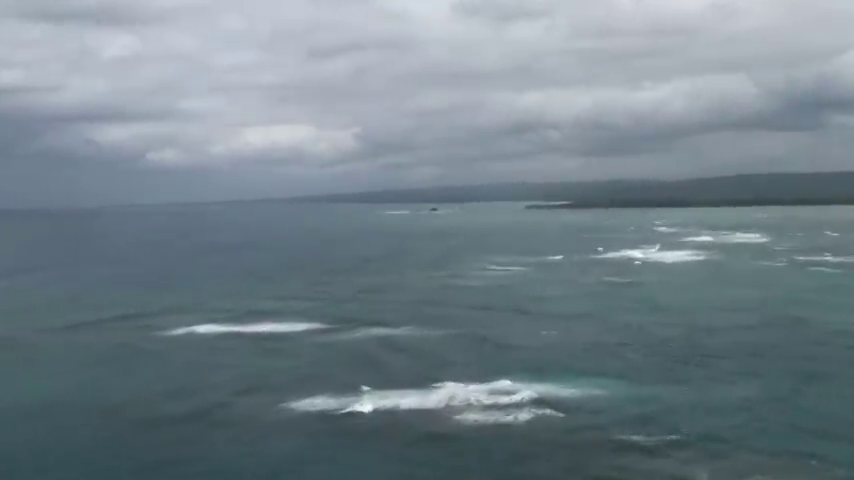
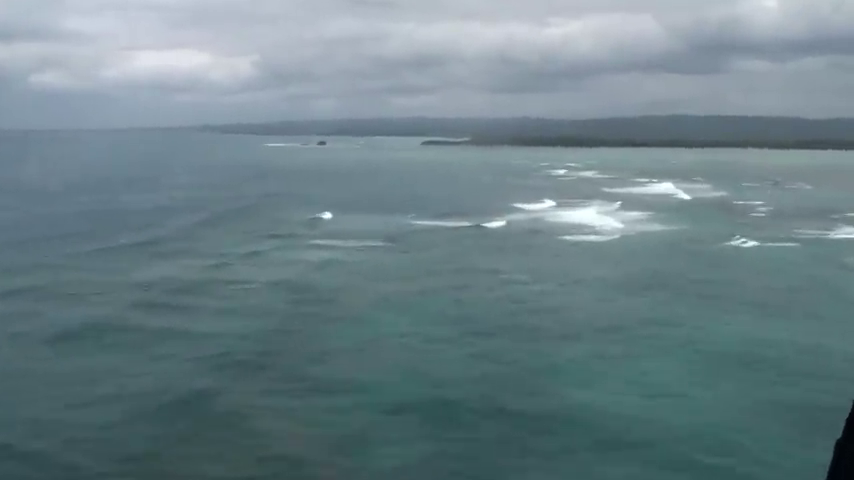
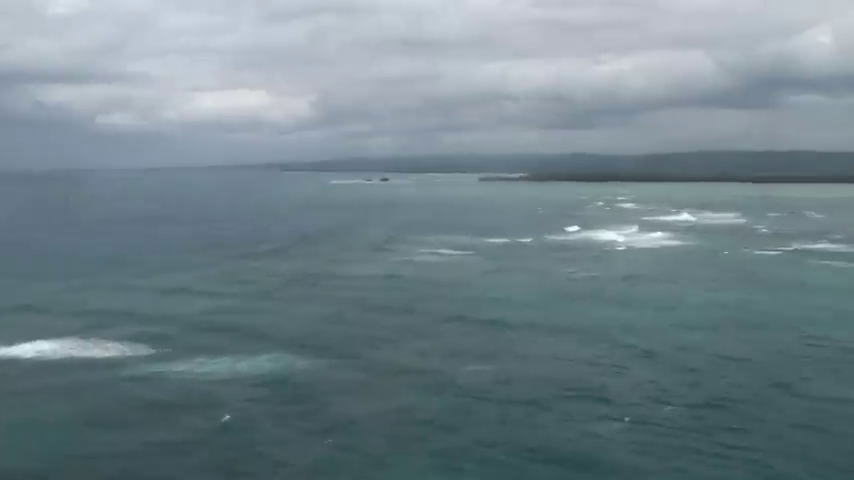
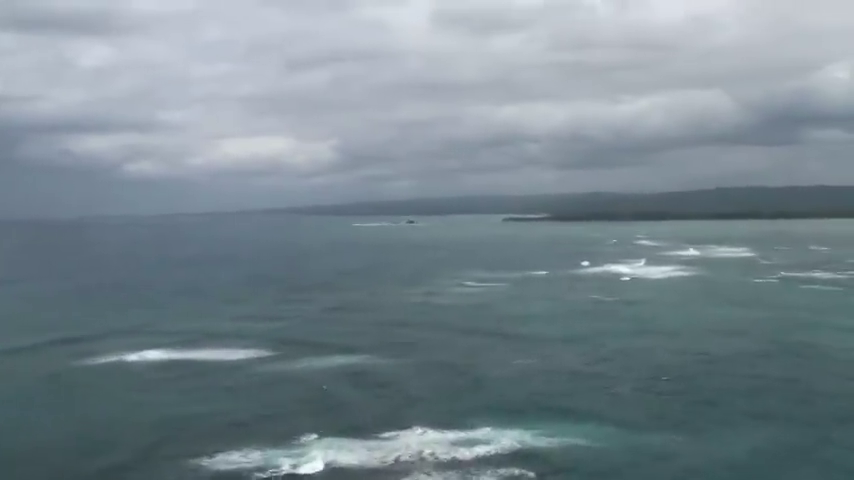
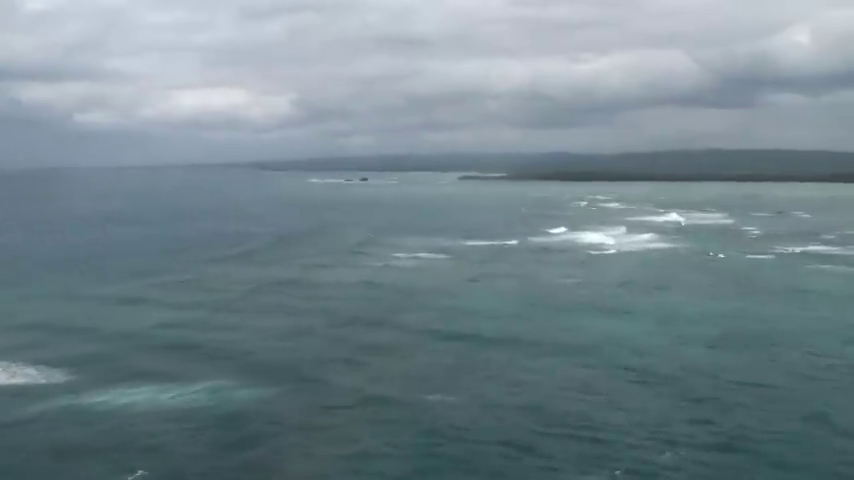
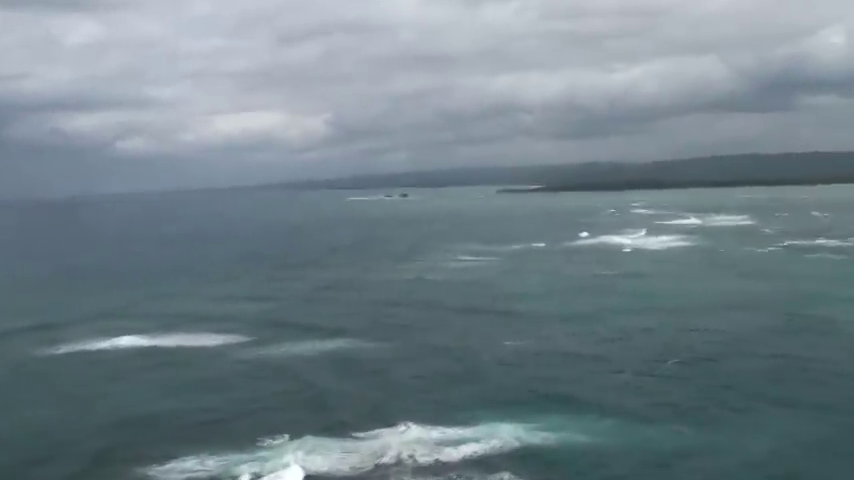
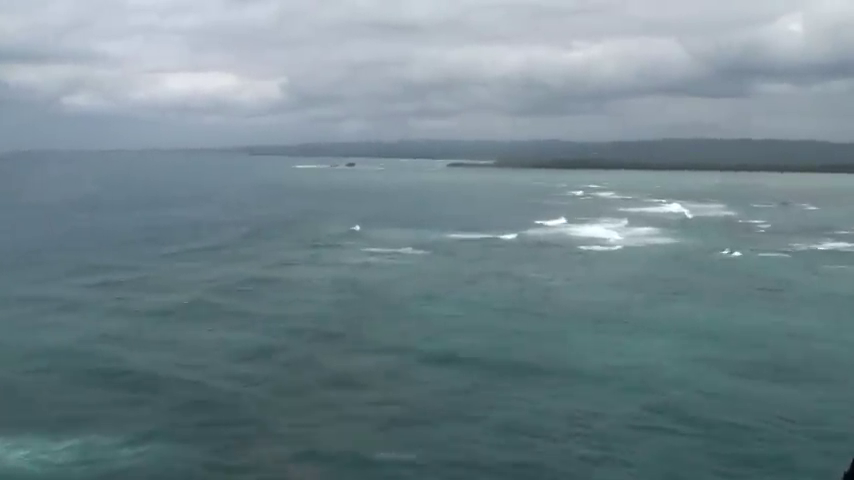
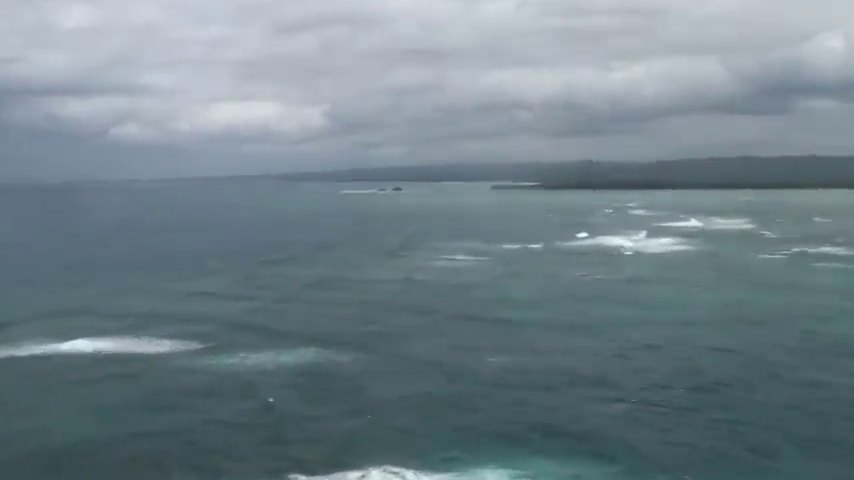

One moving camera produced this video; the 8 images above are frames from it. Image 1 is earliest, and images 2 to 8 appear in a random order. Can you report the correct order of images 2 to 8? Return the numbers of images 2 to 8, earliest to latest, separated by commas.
4, 6, 8, 3, 5, 7, 2
